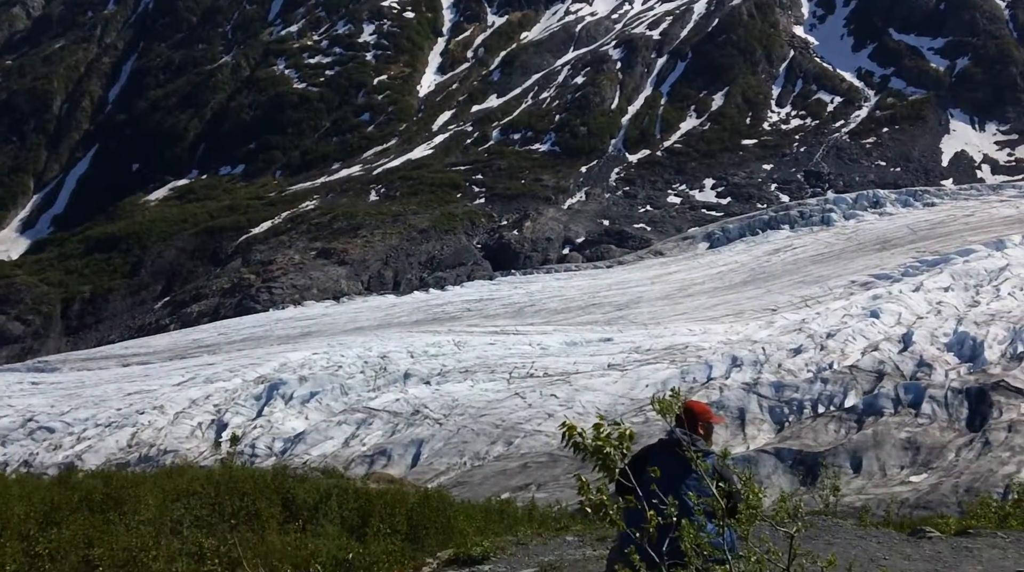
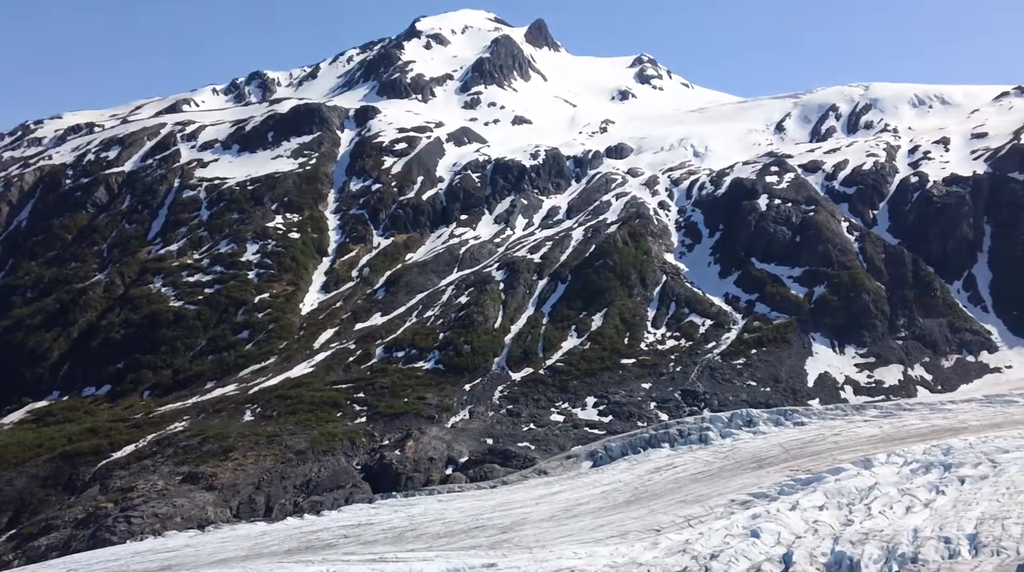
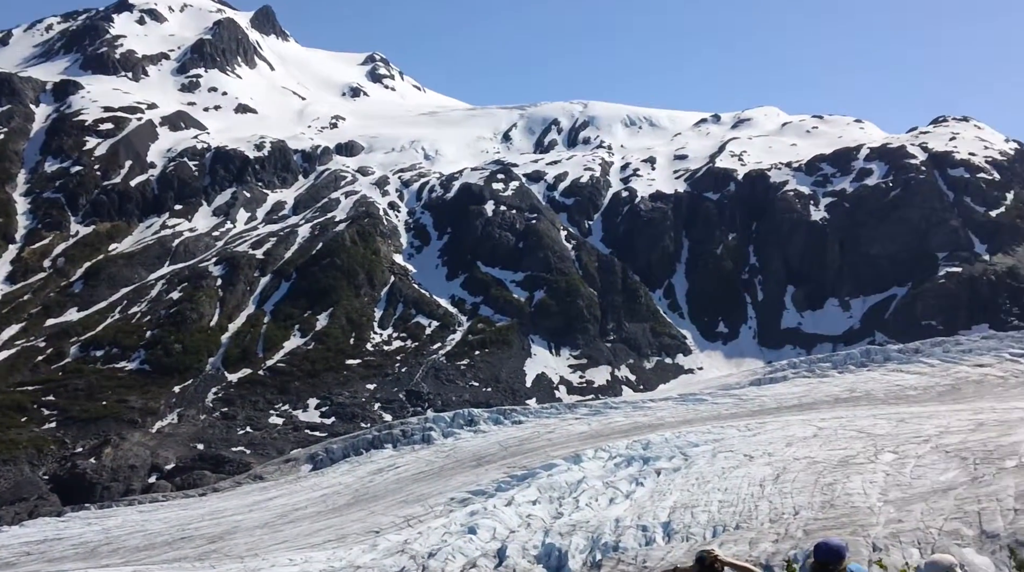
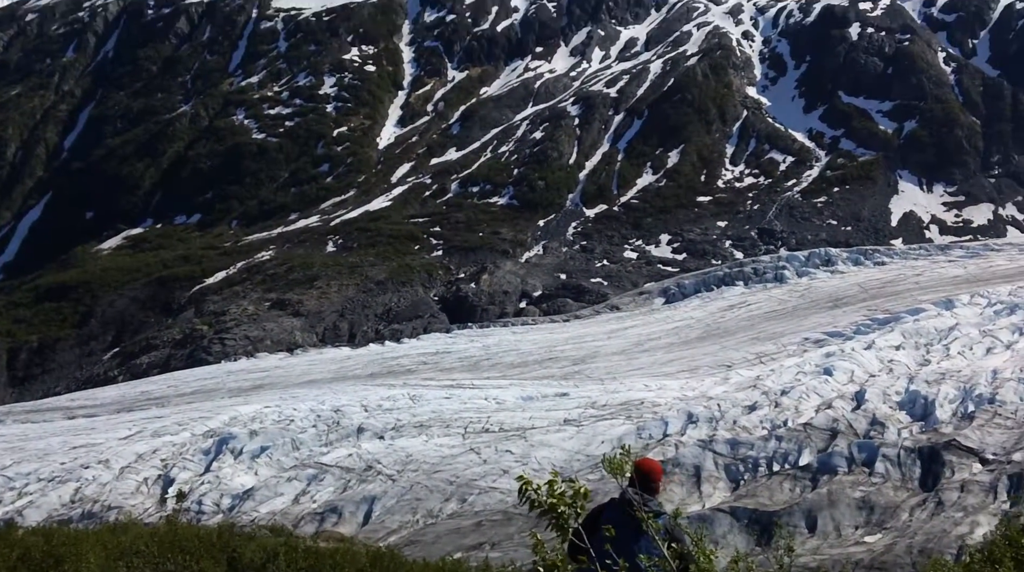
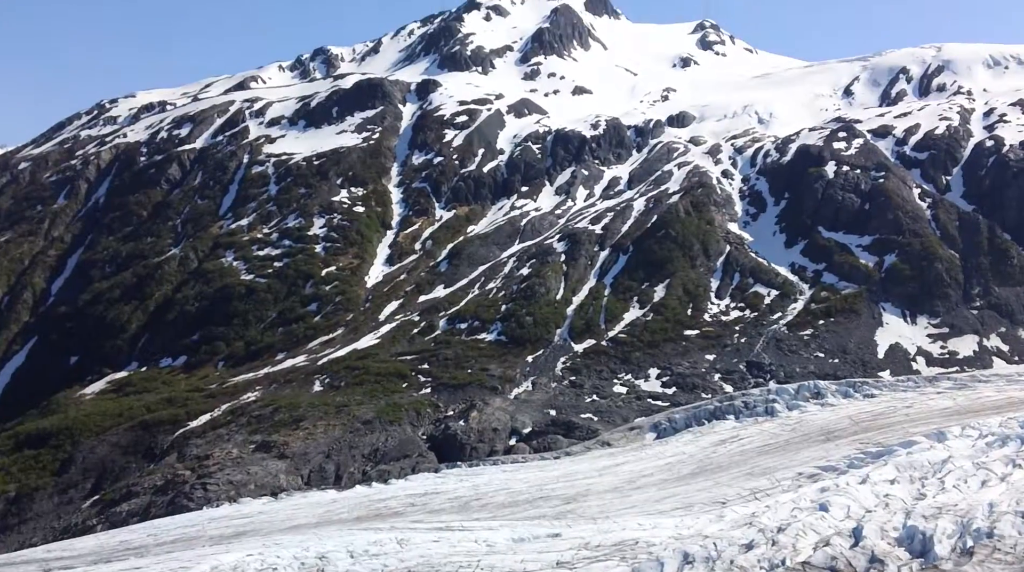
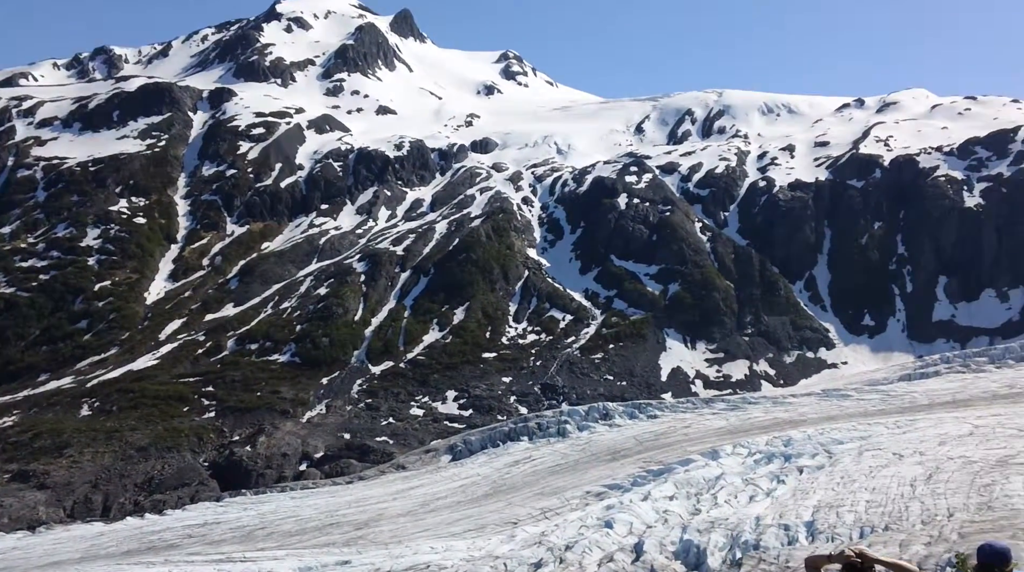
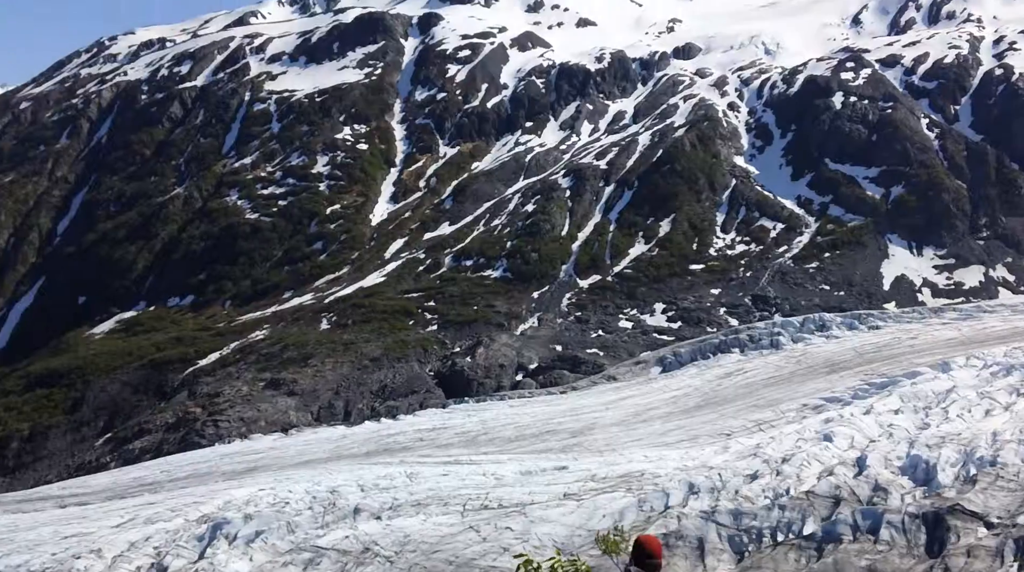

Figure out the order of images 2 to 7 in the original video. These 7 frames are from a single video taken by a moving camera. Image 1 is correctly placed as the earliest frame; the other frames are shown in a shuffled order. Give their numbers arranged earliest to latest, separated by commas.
4, 7, 5, 2, 6, 3
